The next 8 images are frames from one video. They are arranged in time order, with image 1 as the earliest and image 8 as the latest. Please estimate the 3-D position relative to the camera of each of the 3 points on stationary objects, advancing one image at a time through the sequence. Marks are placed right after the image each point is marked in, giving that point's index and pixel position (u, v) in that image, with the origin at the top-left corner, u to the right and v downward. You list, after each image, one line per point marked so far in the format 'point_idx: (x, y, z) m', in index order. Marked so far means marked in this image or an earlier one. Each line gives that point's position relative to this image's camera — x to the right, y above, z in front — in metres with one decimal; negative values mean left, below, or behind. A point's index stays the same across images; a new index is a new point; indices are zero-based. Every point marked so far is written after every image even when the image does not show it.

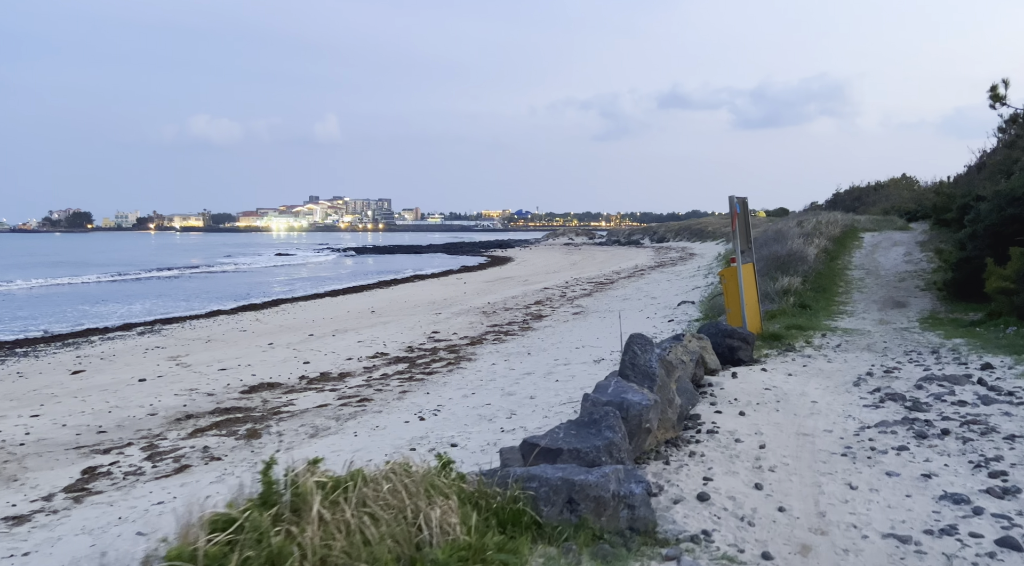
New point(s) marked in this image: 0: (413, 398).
0: (-1.5, -1.7, +10.9) m
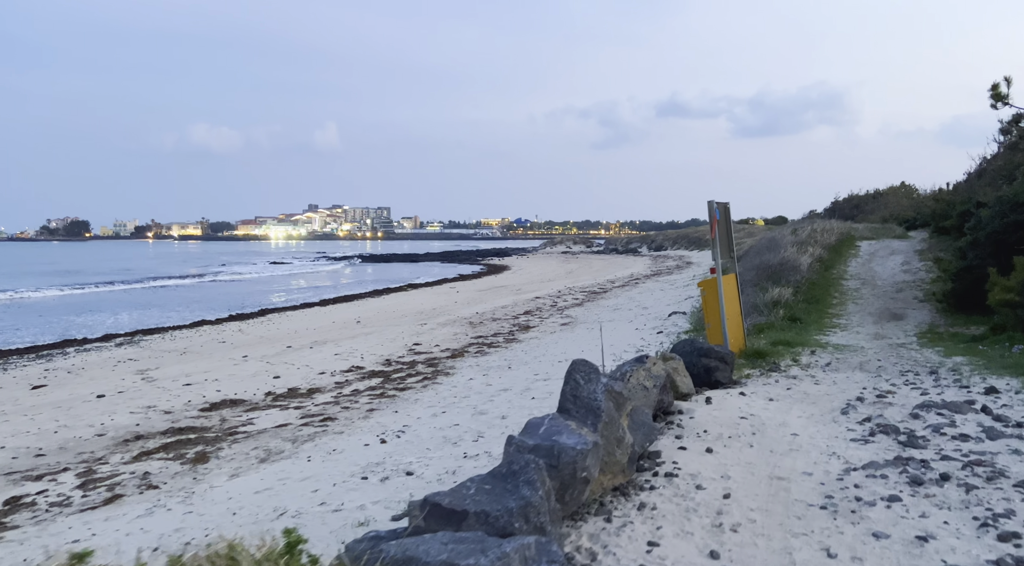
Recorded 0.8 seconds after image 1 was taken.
0: (-1.8, -1.9, +10.2) m
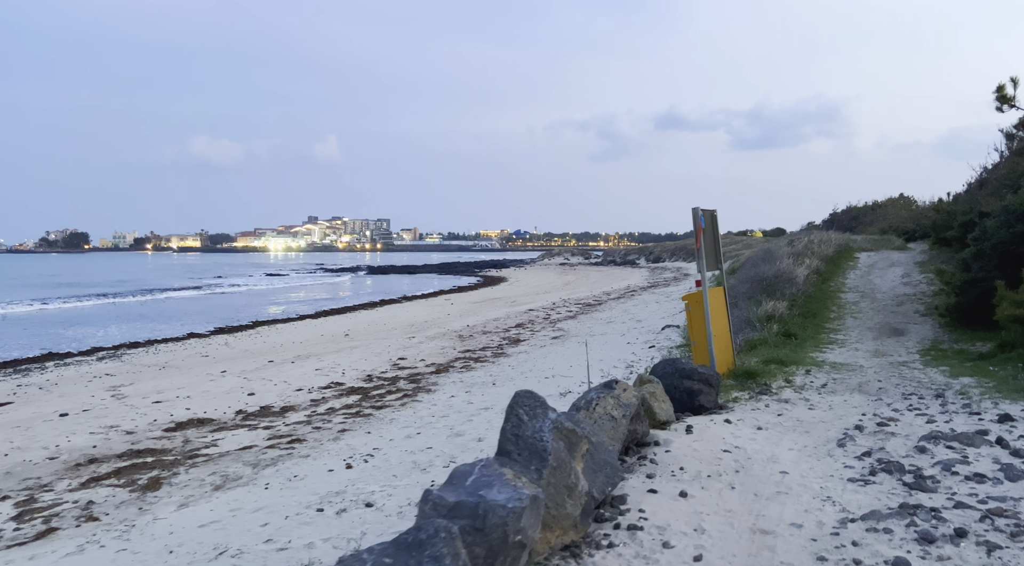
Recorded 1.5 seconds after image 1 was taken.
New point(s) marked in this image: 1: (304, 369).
0: (-2.1, -2.1, +9.7) m
1: (-4.6, -1.9, +16.4) m
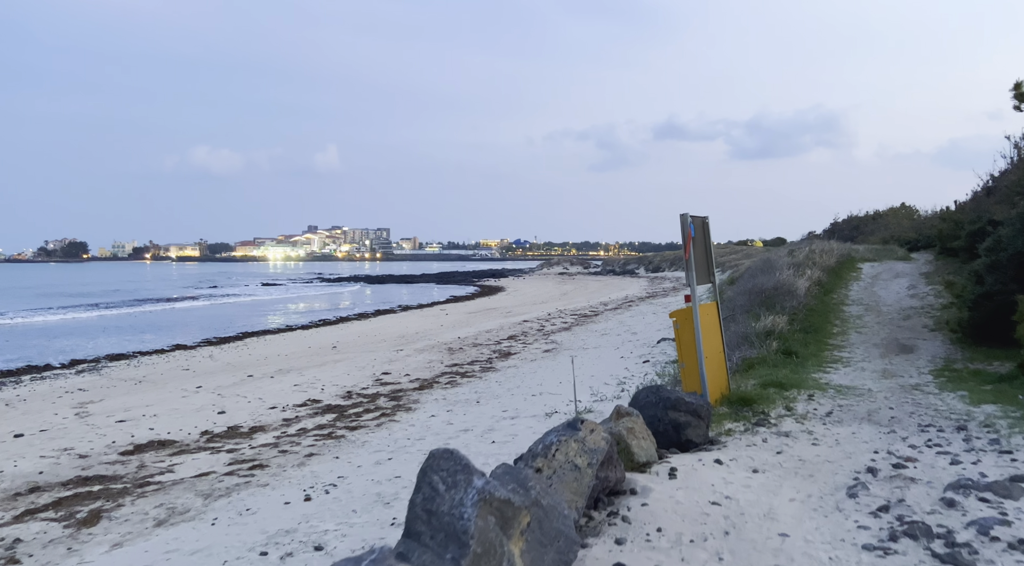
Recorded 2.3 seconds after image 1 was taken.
0: (-2.4, -2.2, +8.9) m
1: (-4.9, -2.2, +15.7) m
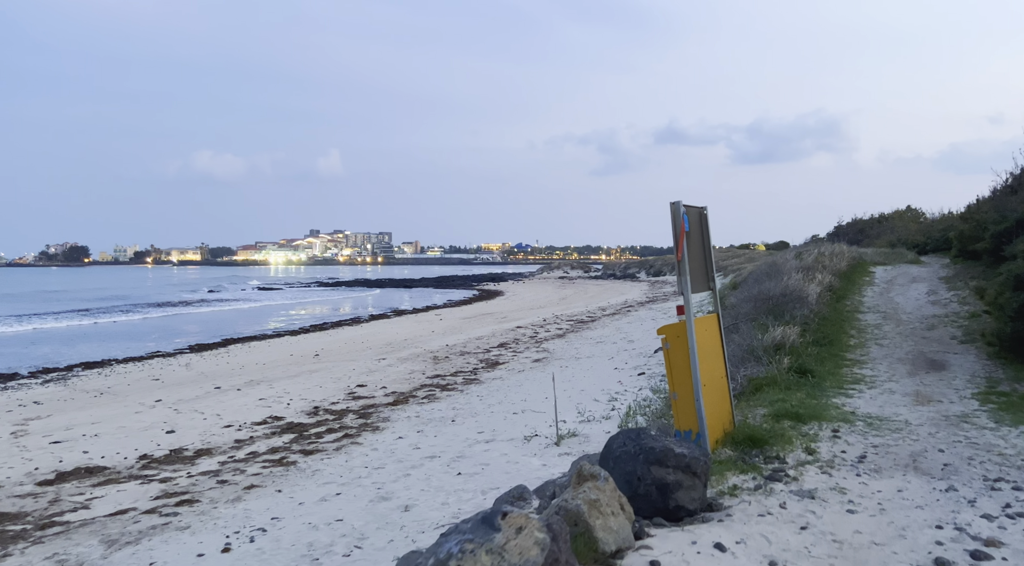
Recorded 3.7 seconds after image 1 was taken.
0: (-2.7, -2.3, +7.7) m
1: (-5.2, -2.3, +14.5) m
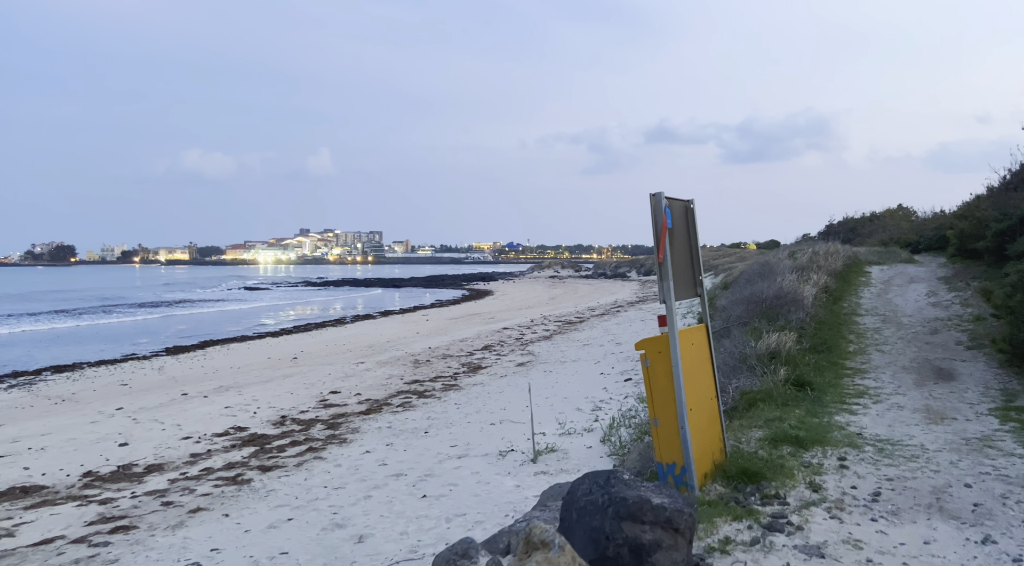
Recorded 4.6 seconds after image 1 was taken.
0: (-3.0, -2.3, +7.0) m
1: (-5.6, -2.3, +13.7) m
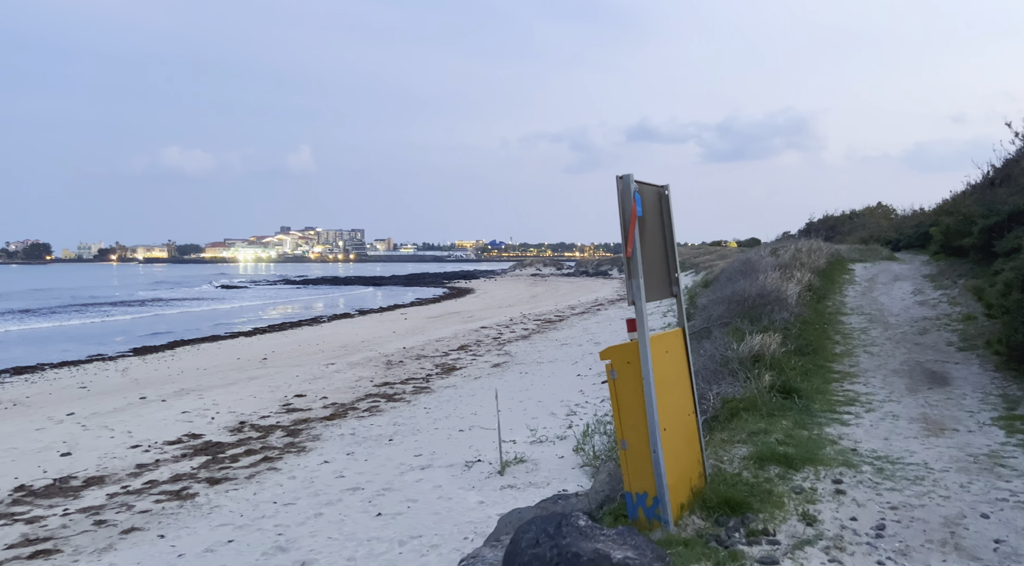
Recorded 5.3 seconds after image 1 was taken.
0: (-3.3, -2.3, +6.3) m
1: (-6.0, -2.3, +13.0) m
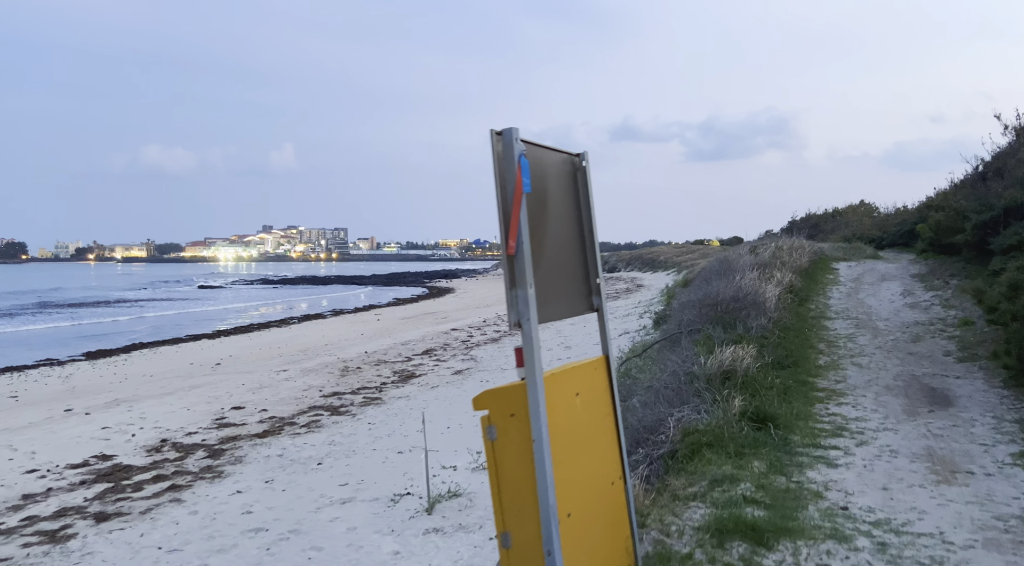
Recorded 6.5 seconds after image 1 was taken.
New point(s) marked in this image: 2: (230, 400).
0: (-3.9, -2.3, +5.2) m
1: (-6.8, -2.3, +11.7) m
2: (-5.2, -2.2, +13.7) m
